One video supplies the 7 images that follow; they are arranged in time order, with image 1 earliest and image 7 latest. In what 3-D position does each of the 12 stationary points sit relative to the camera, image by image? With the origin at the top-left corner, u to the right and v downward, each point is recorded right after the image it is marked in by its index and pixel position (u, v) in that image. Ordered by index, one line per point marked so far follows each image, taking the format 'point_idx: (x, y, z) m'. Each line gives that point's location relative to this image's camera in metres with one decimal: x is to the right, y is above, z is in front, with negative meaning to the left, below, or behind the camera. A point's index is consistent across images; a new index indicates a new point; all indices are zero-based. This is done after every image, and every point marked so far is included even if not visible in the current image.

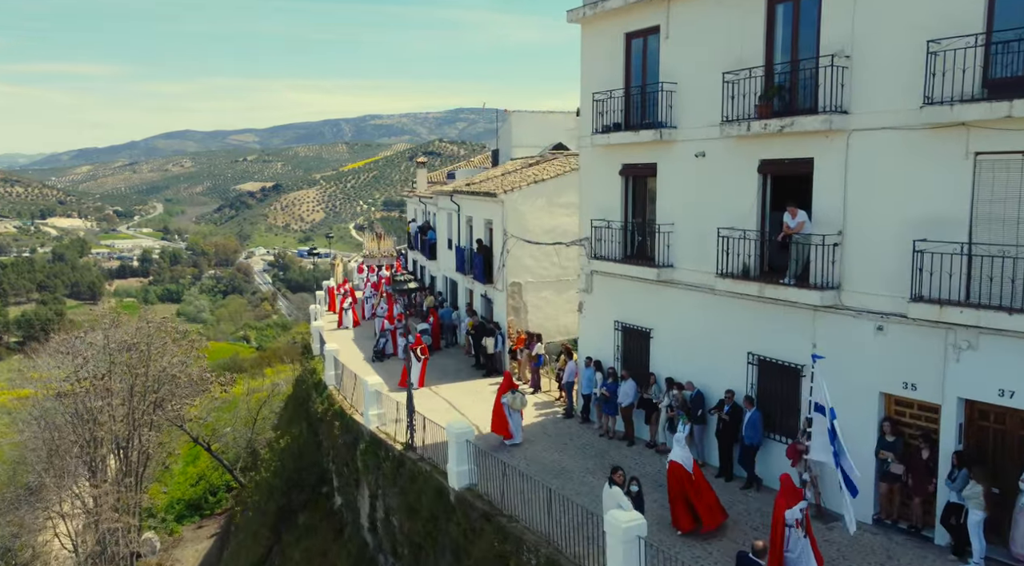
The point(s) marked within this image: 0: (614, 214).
0: (+1.9, +1.3, +15.4) m
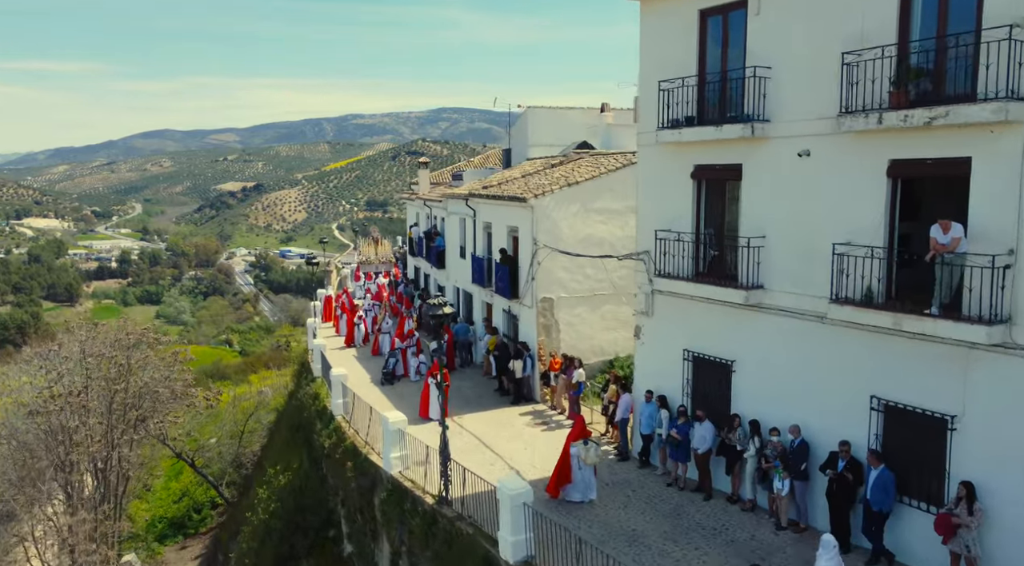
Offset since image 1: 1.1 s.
0: (+2.8, +1.0, +13.1) m
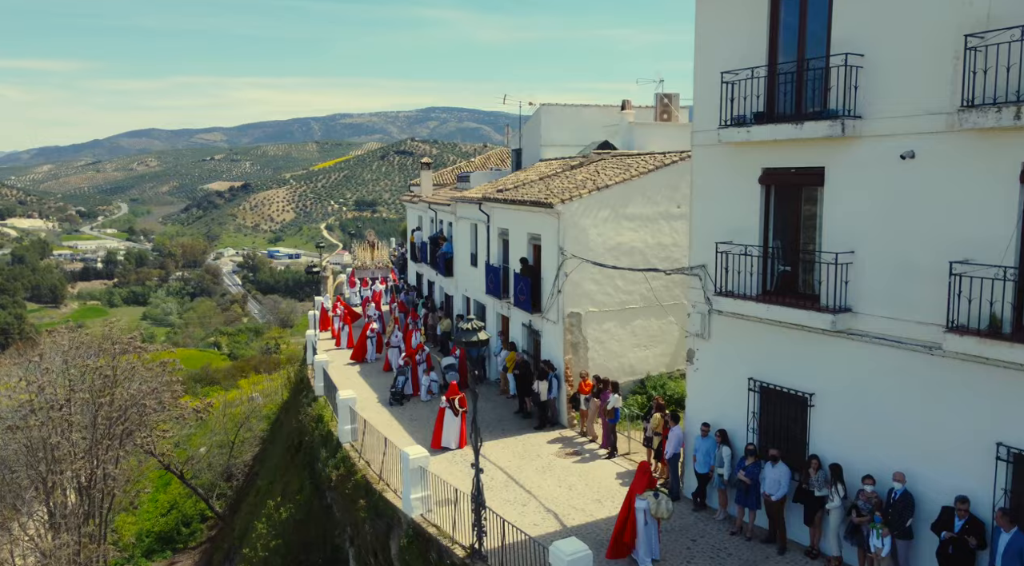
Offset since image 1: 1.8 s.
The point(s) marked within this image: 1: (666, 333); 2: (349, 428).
0: (+3.4, +0.7, +11.5) m
1: (+3.5, -1.2, +18.3) m
2: (-3.5, -3.1, +17.0) m
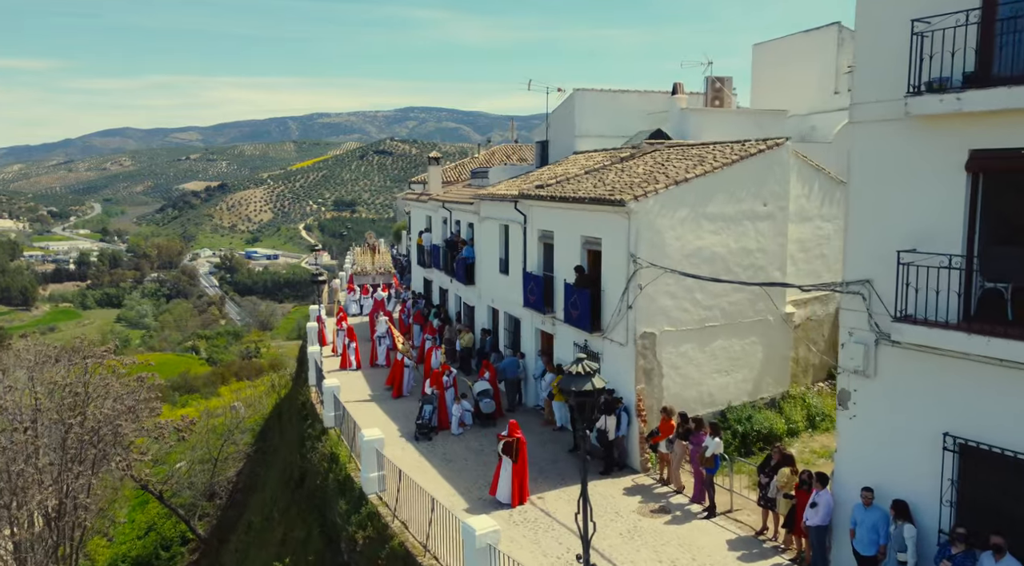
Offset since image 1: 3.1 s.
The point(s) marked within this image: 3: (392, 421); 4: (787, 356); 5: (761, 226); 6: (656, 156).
0: (+4.6, +0.4, +8.5) m
1: (+4.5, -1.4, +15.4) m
2: (-2.4, -3.3, +13.8) m
3: (-2.7, -3.1, +17.8) m
4: (+5.5, -1.5, +16.0) m
5: (+4.7, +1.1, +15.2) m
6: (+3.1, +2.8, +17.4) m
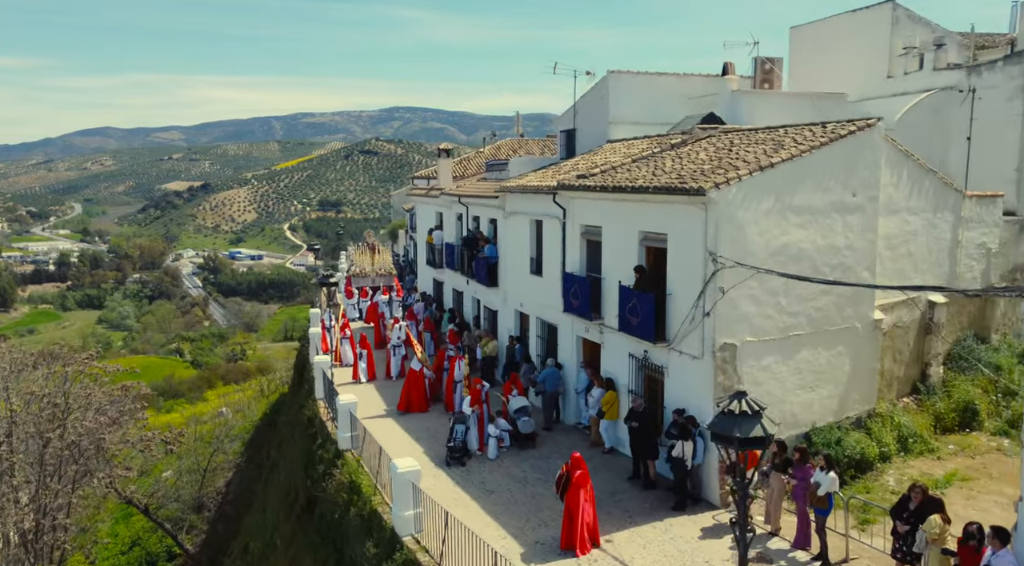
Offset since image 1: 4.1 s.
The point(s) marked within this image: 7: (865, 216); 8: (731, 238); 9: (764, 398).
0: (+5.6, +0.4, +6.5) m
1: (+5.4, -1.4, +13.4) m
2: (-1.5, -3.4, +11.7) m
3: (-1.9, -3.1, +15.7) m
4: (+6.3, -1.5, +14.0) m
5: (+5.6, +1.0, +13.2) m
6: (+3.9, +2.7, +15.4) m
7: (+5.9, +1.1, +13.4) m
8: (+3.2, +0.7, +11.9) m
9: (+4.0, -1.8, +12.6) m
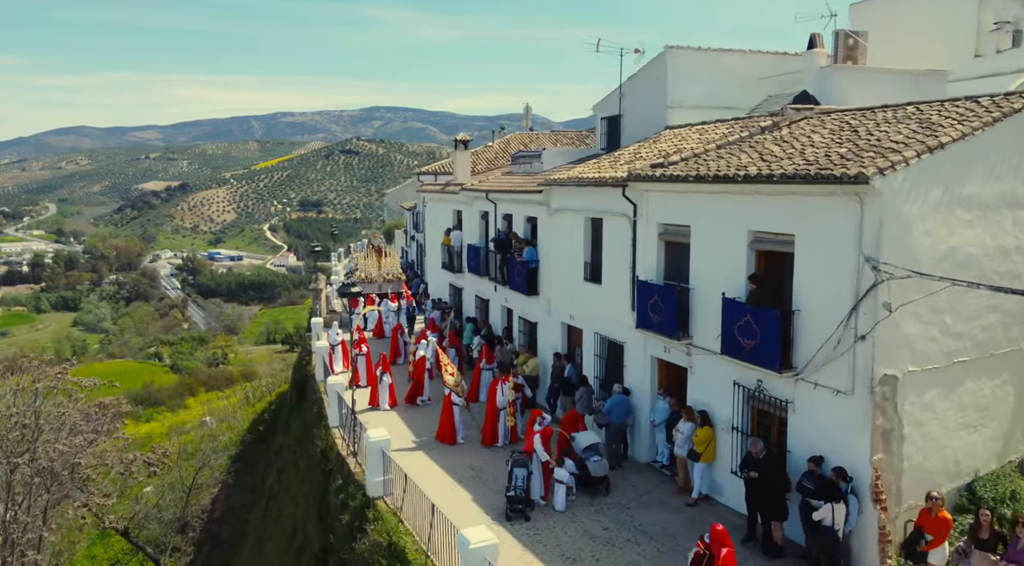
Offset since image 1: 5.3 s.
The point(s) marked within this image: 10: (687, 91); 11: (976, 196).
0: (+6.9, +0.2, +3.9) m
1: (+6.5, -1.6, +10.7) m
2: (-0.3, -3.6, +8.9) m
3: (-0.8, -3.3, +12.9) m
4: (+7.4, -1.7, +11.3) m
5: (+6.7, +0.9, +10.6) m
6: (+5.0, +2.5, +12.7) m
7: (+7.0, +1.0, +10.8) m
8: (+4.4, +0.5, +9.3) m
9: (+5.1, -2.0, +9.9) m
10: (+3.9, +4.3, +17.8) m
11: (+5.8, +1.1, +10.0) m
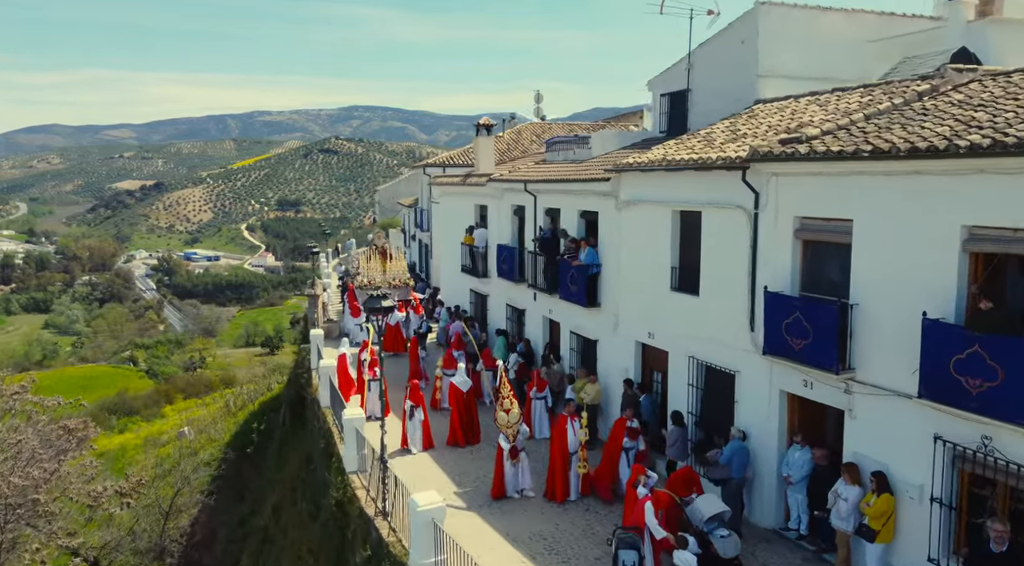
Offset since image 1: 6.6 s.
0: (+8.3, +0.1, +0.7) m
1: (+7.8, -1.7, +7.6) m
2: (+1.0, -3.7, +5.5) m
3: (+0.4, -3.5, +9.5) m
4: (+8.6, -1.8, +8.2) m
5: (+8.0, +0.7, +7.4) m
6: (+6.2, +2.4, +9.5) m
7: (+8.3, +0.8, +7.6) m
8: (+5.7, +0.3, +6.0) m
9: (+6.4, -2.1, +6.7) m
10: (+4.9, +4.1, +14.5) m
11: (+7.0, +0.9, +6.8) m
